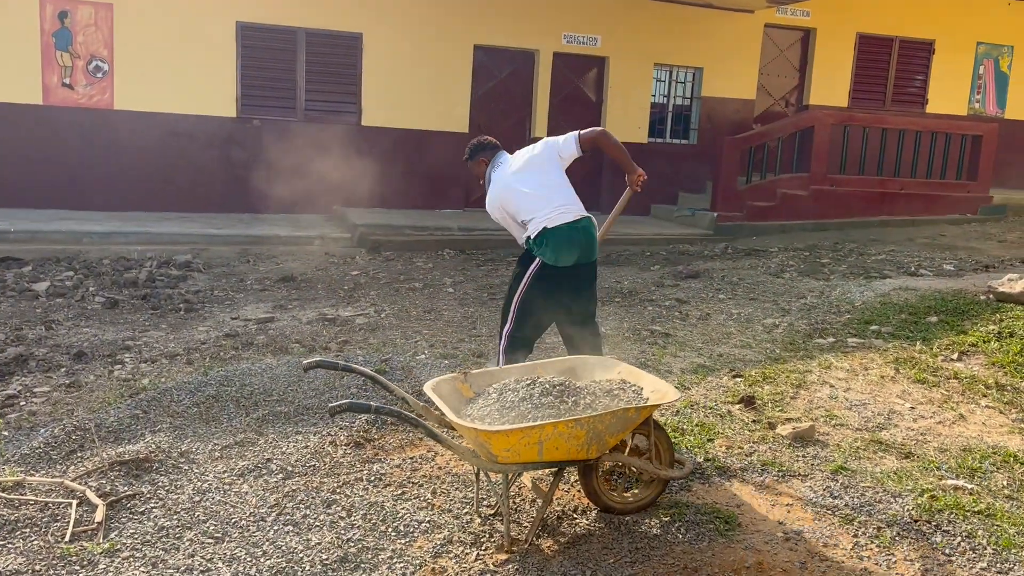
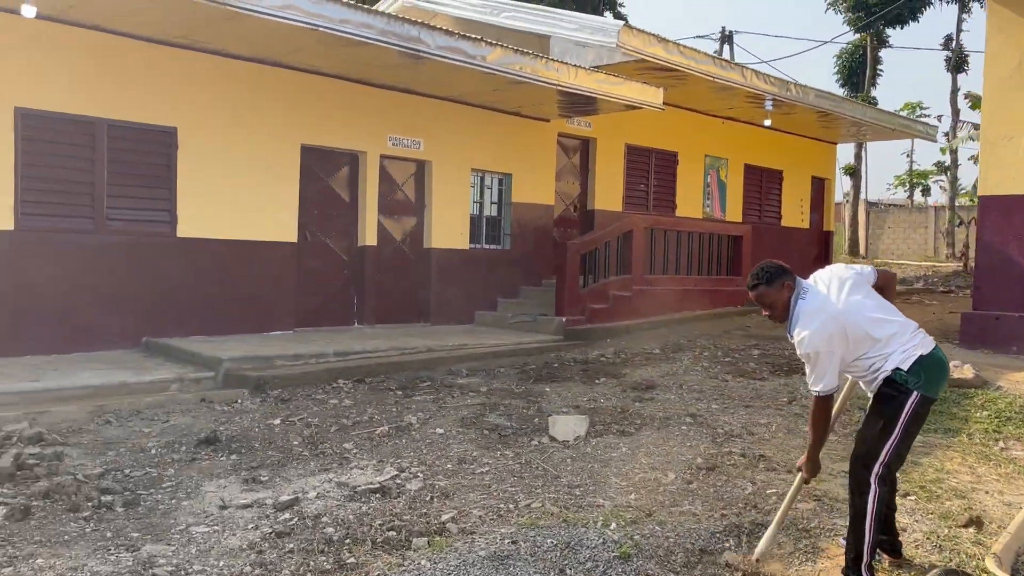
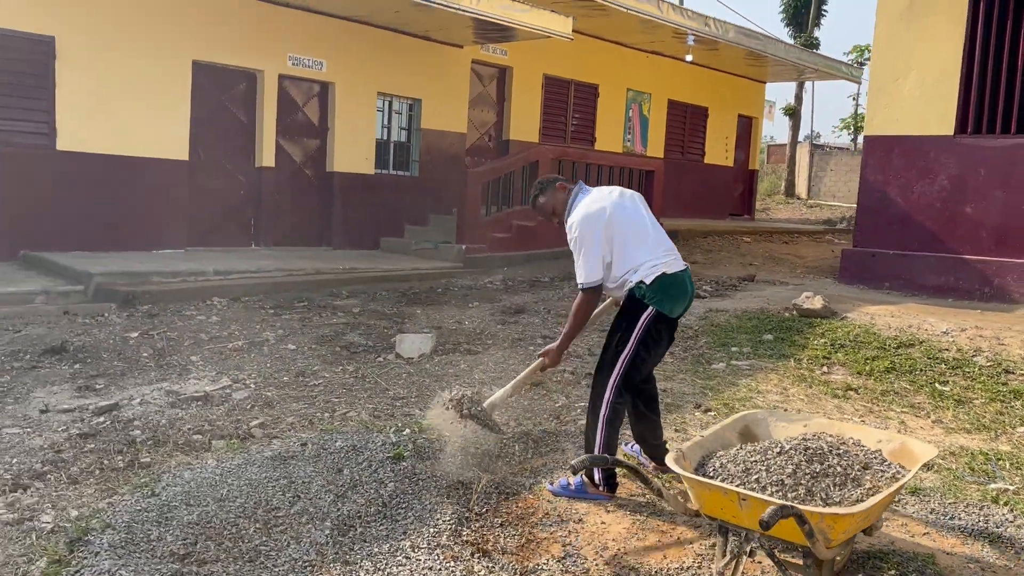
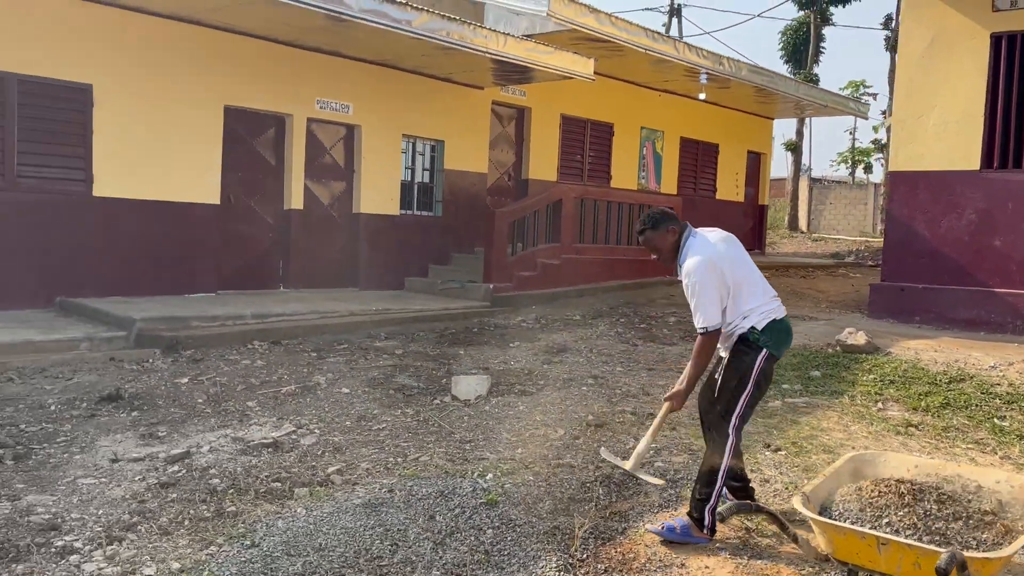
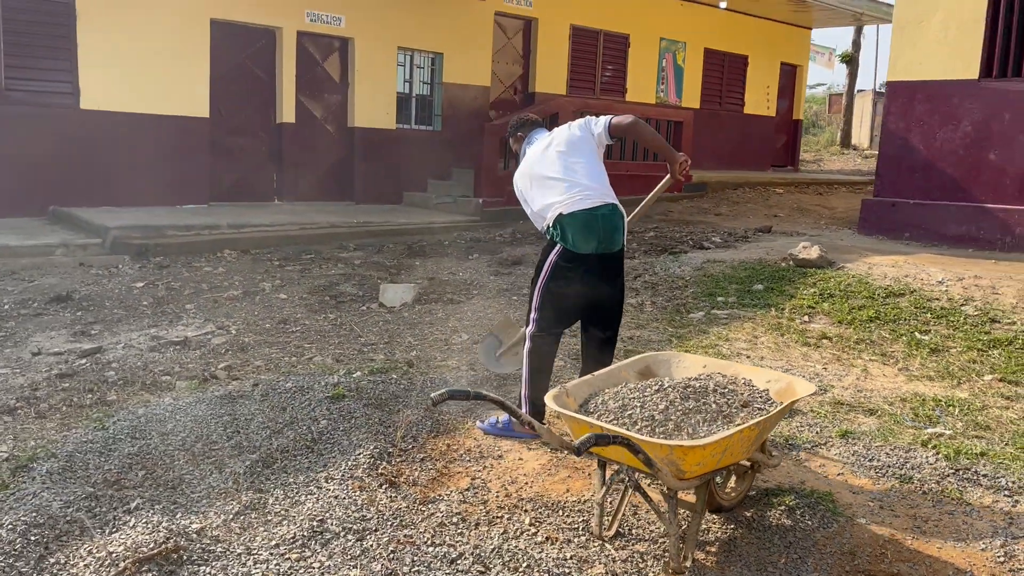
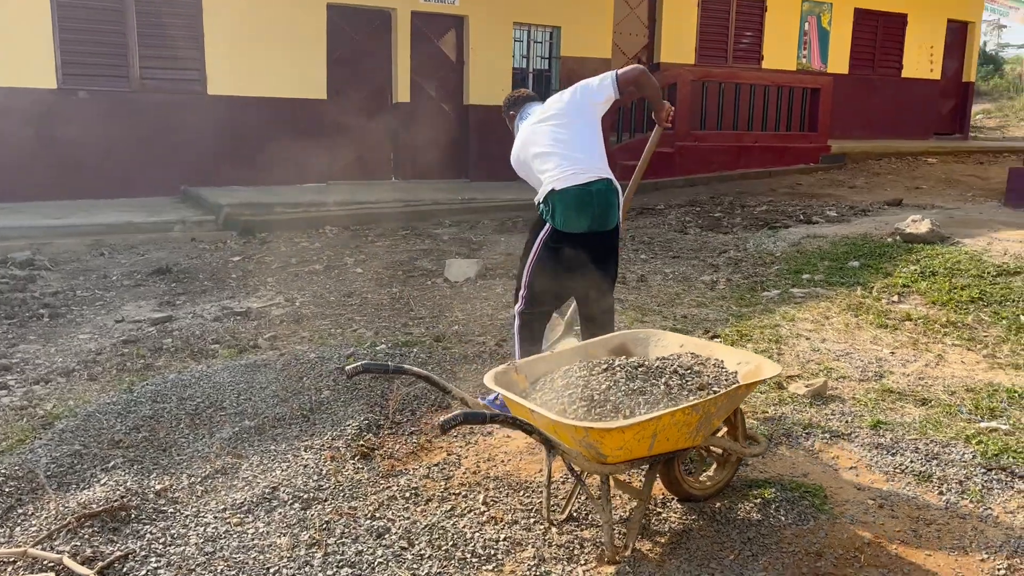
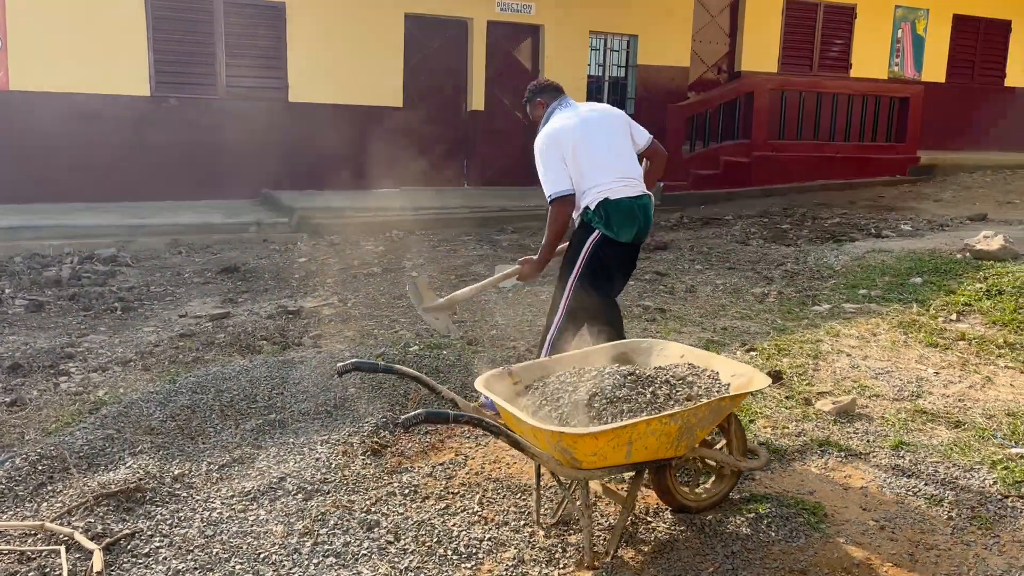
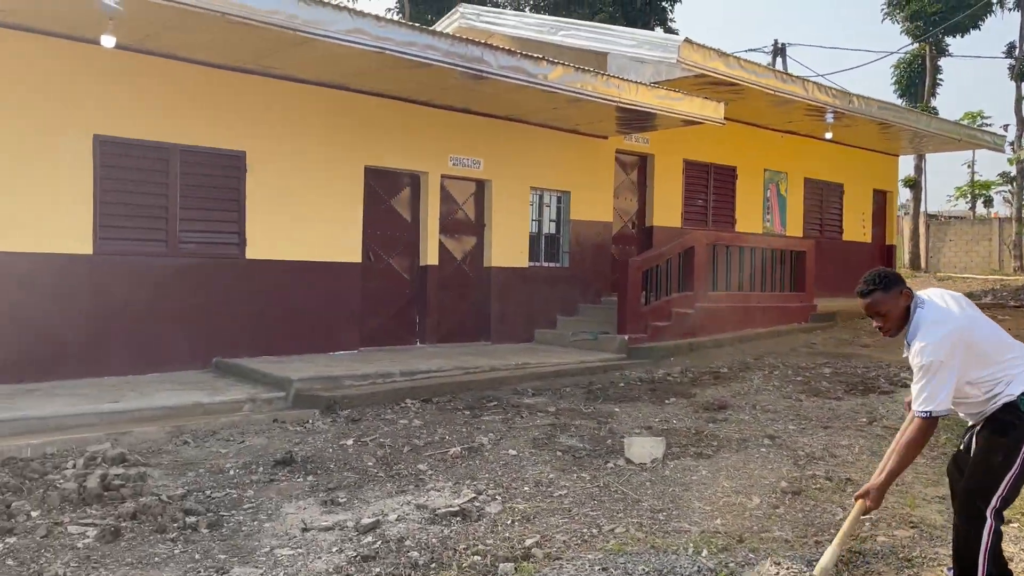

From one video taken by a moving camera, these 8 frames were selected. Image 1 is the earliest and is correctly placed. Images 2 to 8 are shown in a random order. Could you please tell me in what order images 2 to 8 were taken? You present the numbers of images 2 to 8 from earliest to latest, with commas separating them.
7, 6, 5, 3, 4, 2, 8
